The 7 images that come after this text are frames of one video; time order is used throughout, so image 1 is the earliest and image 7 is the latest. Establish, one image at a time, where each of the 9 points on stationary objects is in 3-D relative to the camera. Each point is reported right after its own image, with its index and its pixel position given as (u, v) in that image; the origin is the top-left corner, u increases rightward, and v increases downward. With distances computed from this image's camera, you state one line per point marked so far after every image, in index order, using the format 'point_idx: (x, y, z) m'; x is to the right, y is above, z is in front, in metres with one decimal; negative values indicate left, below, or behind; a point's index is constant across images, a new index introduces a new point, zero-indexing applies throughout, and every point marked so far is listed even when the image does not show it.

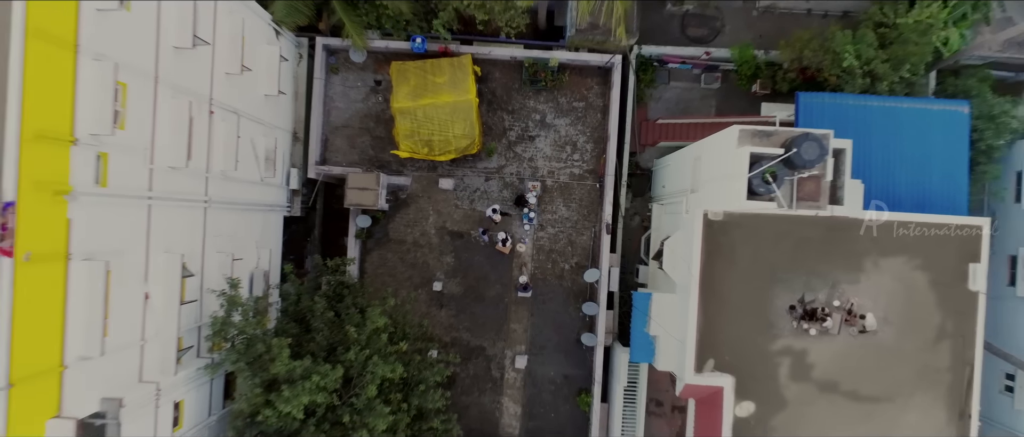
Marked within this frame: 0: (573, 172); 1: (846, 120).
0: (+1.4, +1.1, +12.0) m
1: (+6.7, +2.0, +10.7) m
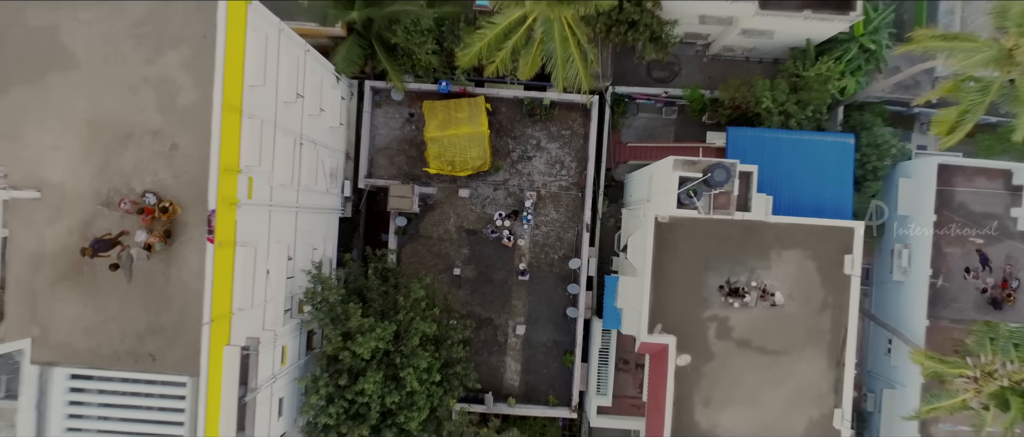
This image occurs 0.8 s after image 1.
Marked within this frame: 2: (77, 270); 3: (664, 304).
0: (+1.5, +1.0, +15.7) m
1: (+6.8, +1.9, +14.3) m
2: (-7.7, -0.9, +9.6) m
3: (+3.8, -2.1, +13.4) m
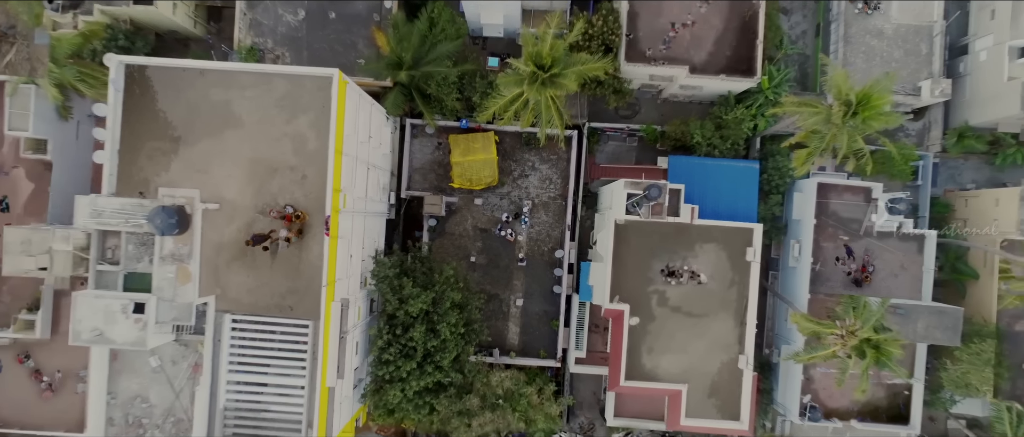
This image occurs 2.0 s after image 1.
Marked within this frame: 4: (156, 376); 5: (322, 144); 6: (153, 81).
0: (+1.5, +0.9, +21.3) m
1: (+6.8, +1.8, +20.0) m
2: (-7.6, -1.0, +15.3) m
3: (+3.9, -2.2, +19.1) m
4: (-10.2, -4.5, +15.4) m
5: (-5.4, +2.1, +15.2) m
6: (-10.3, +3.9, +15.3) m
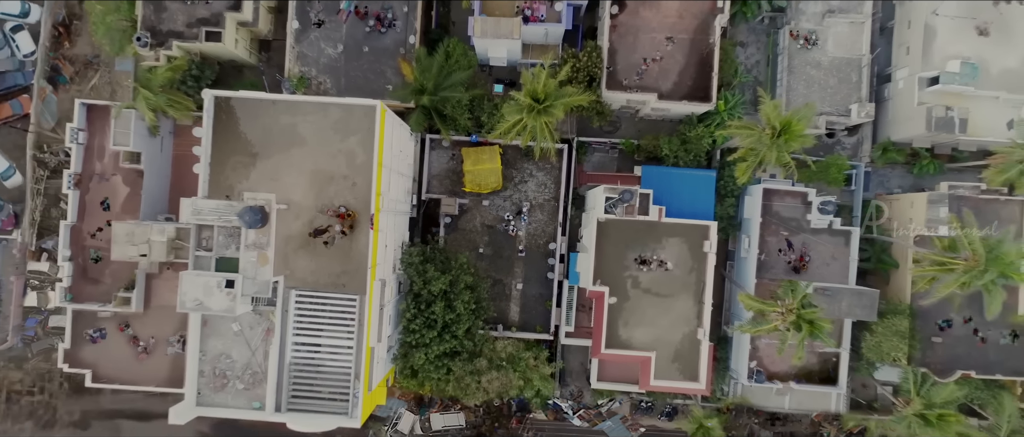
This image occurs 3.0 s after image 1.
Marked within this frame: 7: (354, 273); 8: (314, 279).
0: (+1.6, +1.0, +25.7) m
1: (+6.9, +1.8, +24.4) m
2: (-7.6, -0.9, +19.7) m
3: (+4.0, -2.2, +23.5) m
4: (-10.2, -4.4, +19.8) m
5: (-5.3, +2.2, +19.7) m
6: (-10.2, +4.0, +19.7) m
7: (-5.9, -2.0, +19.8) m
8: (-7.4, -2.3, +19.8) m
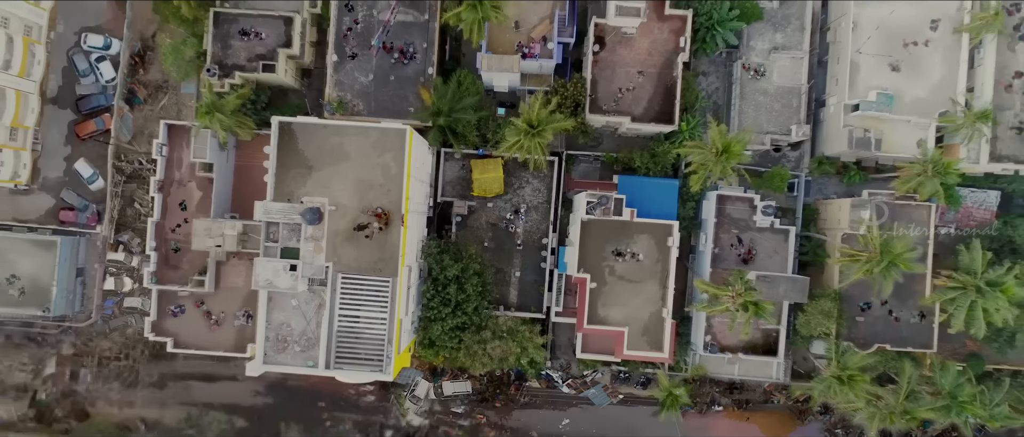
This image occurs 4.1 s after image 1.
0: (+1.6, +1.0, +31.1) m
1: (+6.9, +1.8, +29.8) m
2: (-7.6, -0.8, +25.1) m
3: (+3.9, -2.2, +28.9) m
4: (-10.2, -4.4, +25.2) m
5: (-5.3, +2.2, +25.0) m
6: (-10.2, +4.1, +25.1) m
7: (-5.9, -2.0, +25.2) m
8: (-7.4, -2.2, +25.1) m
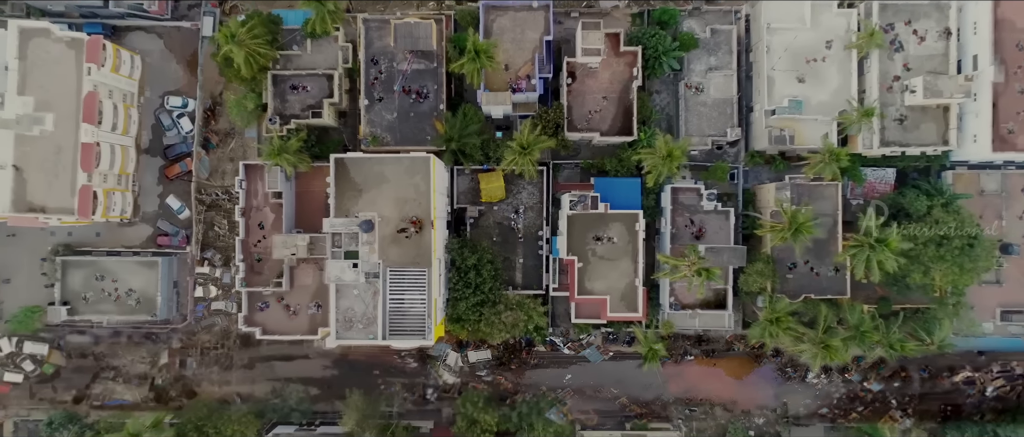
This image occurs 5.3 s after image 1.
0: (+1.6, +1.2, +39.6) m
1: (+6.9, +2.4, +38.2) m
2: (-7.4, -1.3, +33.6) m
3: (+4.2, -1.8, +37.3) m
4: (-9.8, -5.0, +33.6) m
5: (-5.4, +1.9, +33.5) m
6: (-10.4, +3.4, +33.5) m
7: (-5.7, -2.3, +33.6) m
8: (-7.1, -2.7, +33.6) m
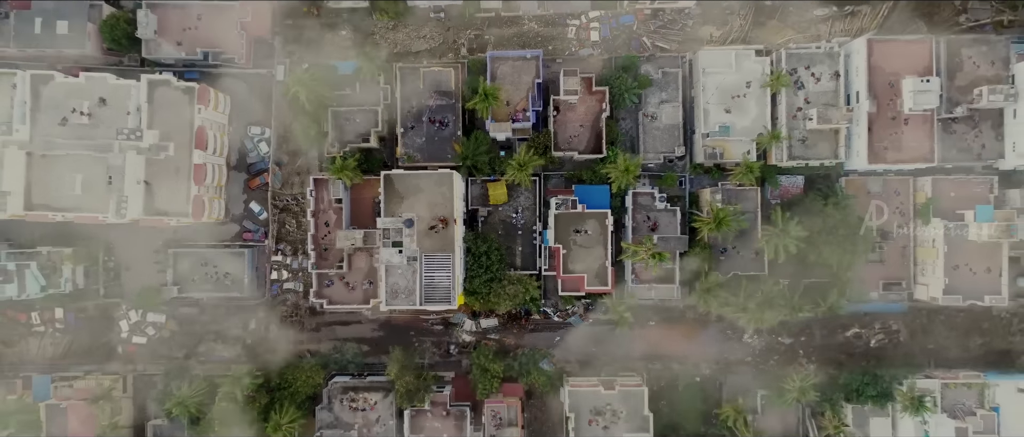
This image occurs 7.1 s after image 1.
0: (+1.7, +1.4, +52.1) m
1: (+6.9, +2.6, +50.8) m
2: (-7.3, -1.2, +46.2) m
3: (+4.3, -1.6, +49.9) m
4: (-9.7, -5.0, +46.3) m
5: (-5.4, +2.0, +46.1) m
6: (-10.3, +3.5, +46.1) m
7: (-5.6, -2.2, +46.2) m
8: (-7.0, -2.6, +46.2) m
